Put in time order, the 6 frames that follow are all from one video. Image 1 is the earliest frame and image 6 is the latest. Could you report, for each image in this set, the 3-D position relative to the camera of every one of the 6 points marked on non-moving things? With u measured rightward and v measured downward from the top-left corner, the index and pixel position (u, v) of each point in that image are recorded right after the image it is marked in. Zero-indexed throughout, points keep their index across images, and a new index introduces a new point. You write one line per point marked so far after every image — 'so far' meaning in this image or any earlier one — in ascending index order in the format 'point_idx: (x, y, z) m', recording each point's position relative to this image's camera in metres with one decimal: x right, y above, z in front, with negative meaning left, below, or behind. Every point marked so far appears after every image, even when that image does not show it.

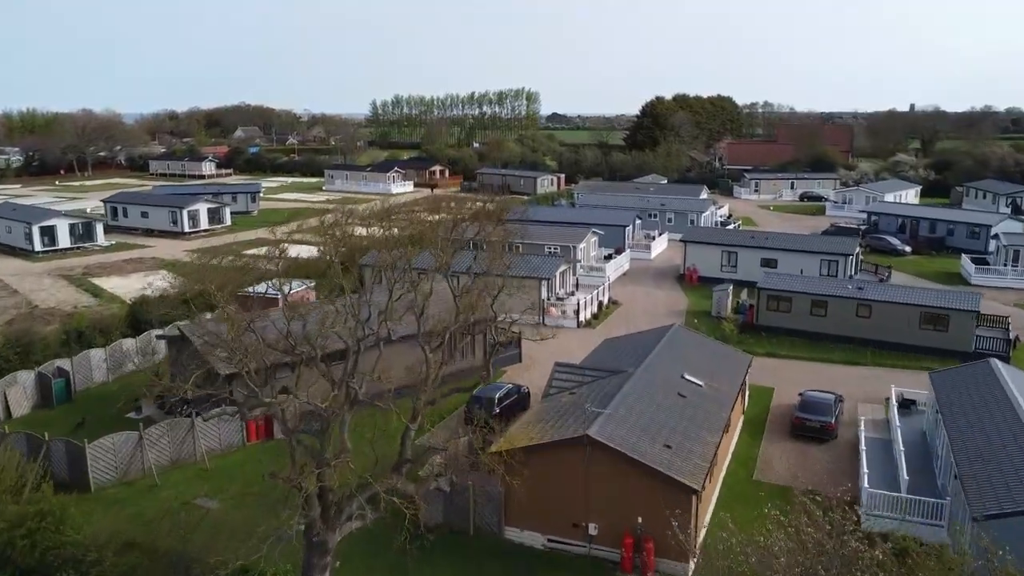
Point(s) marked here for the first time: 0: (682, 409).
0: (+3.3, -2.4, +16.3) m
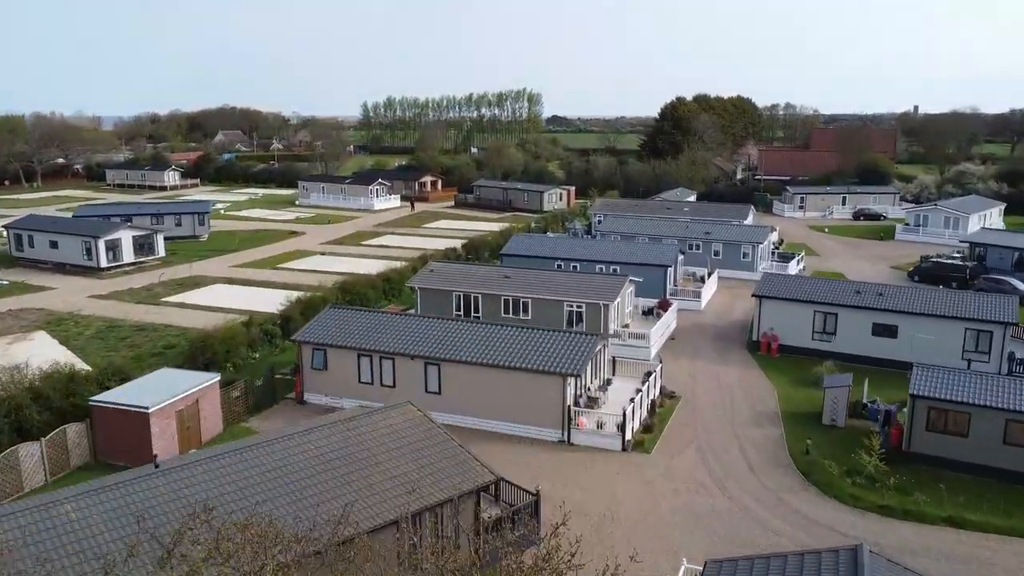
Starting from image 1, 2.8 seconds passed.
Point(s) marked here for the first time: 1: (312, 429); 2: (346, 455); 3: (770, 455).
0: (+3.5, -4.7, +5.4) m
1: (-3.4, -2.5, +14.5) m
2: (-2.7, -2.8, +13.9) m
3: (+5.9, -3.9, +19.2) m
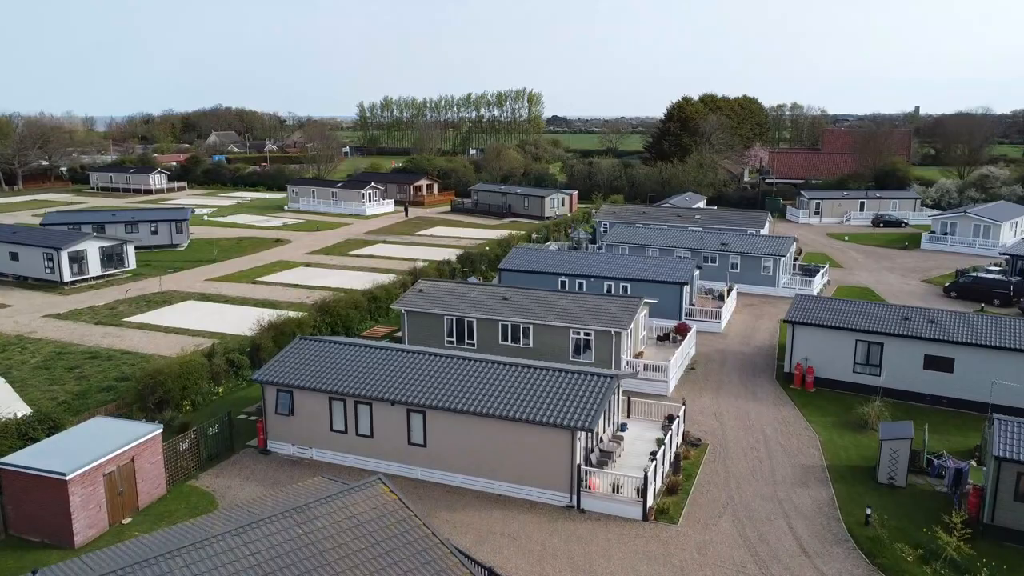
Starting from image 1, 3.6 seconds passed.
0: (+3.5, -5.4, +2.1) m
1: (-3.5, -3.2, +11.2) m
2: (-2.7, -3.5, +10.6) m
3: (+5.9, -4.6, +15.9) m
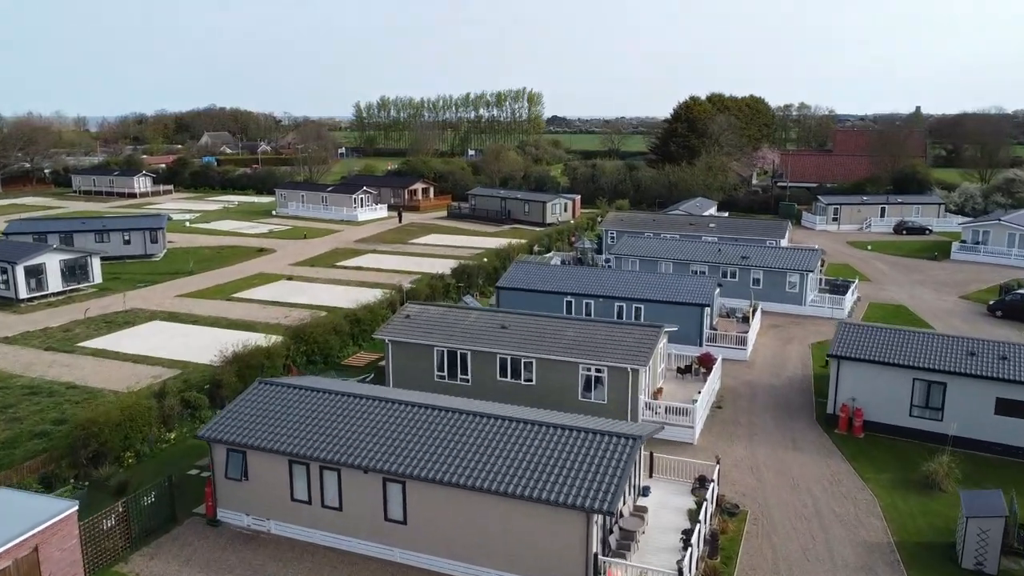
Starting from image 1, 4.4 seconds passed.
0: (+3.5, -6.1, -1.3) m
1: (-3.5, -3.9, +7.9) m
2: (-2.7, -4.2, +7.2) m
3: (+5.9, -5.3, +12.5) m
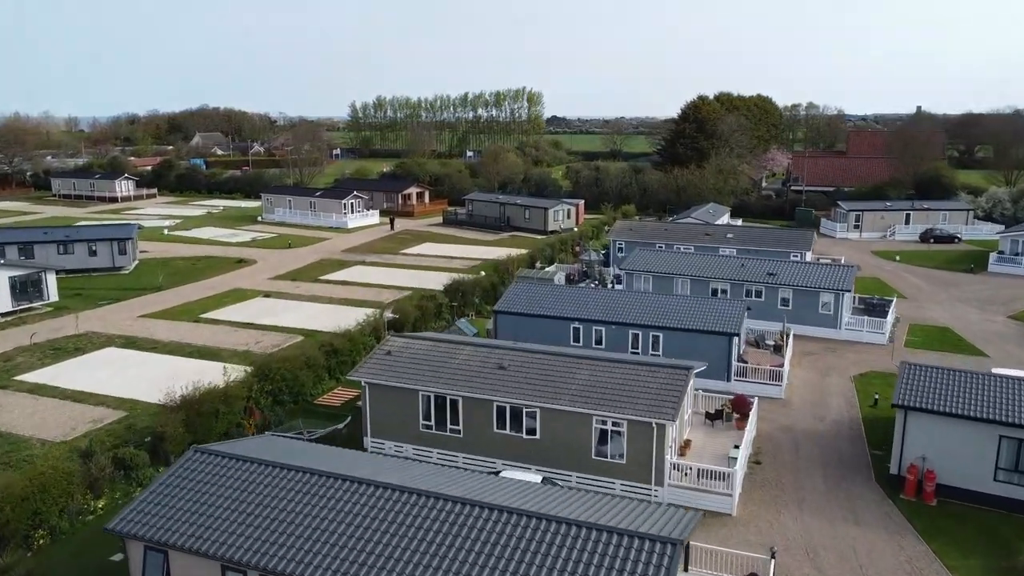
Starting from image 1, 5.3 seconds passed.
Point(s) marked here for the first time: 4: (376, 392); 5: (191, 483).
0: (+3.5, -6.9, -4.8) m
1: (-3.5, -4.6, +4.3) m
2: (-2.7, -4.9, +3.7) m
3: (+5.9, -6.0, +9.0) m
4: (-3.1, -2.4, +19.3) m
5: (-5.2, -3.1, +13.3) m
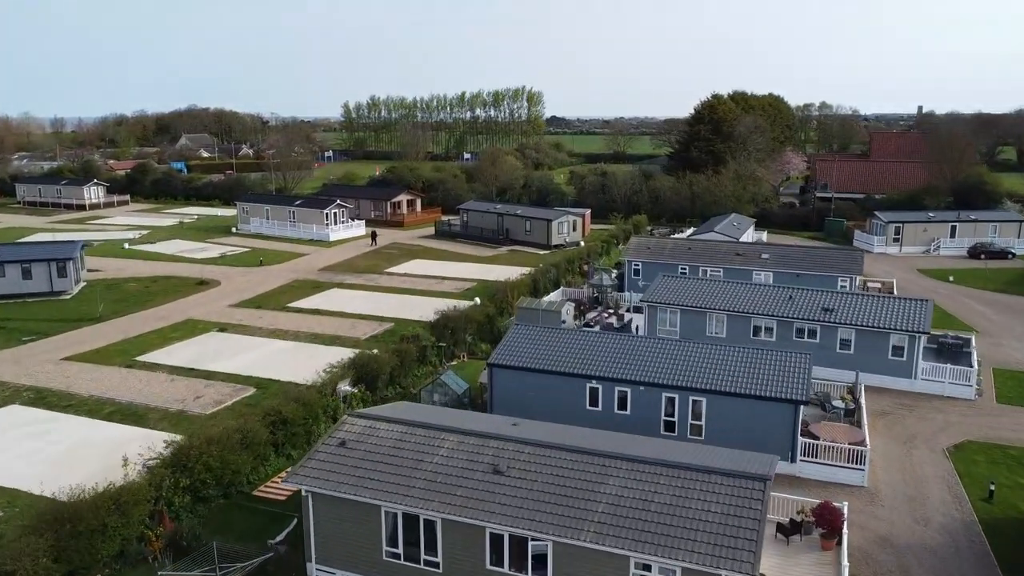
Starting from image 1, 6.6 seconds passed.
0: (+3.6, -8.0, -10.3) m
1: (-3.4, -5.8, -1.1) m
2: (-2.7, -6.1, -1.8) m
3: (+5.9, -7.2, +3.5) m
4: (-3.1, -3.5, +13.8) m
5: (-5.1, -4.2, +7.9) m
